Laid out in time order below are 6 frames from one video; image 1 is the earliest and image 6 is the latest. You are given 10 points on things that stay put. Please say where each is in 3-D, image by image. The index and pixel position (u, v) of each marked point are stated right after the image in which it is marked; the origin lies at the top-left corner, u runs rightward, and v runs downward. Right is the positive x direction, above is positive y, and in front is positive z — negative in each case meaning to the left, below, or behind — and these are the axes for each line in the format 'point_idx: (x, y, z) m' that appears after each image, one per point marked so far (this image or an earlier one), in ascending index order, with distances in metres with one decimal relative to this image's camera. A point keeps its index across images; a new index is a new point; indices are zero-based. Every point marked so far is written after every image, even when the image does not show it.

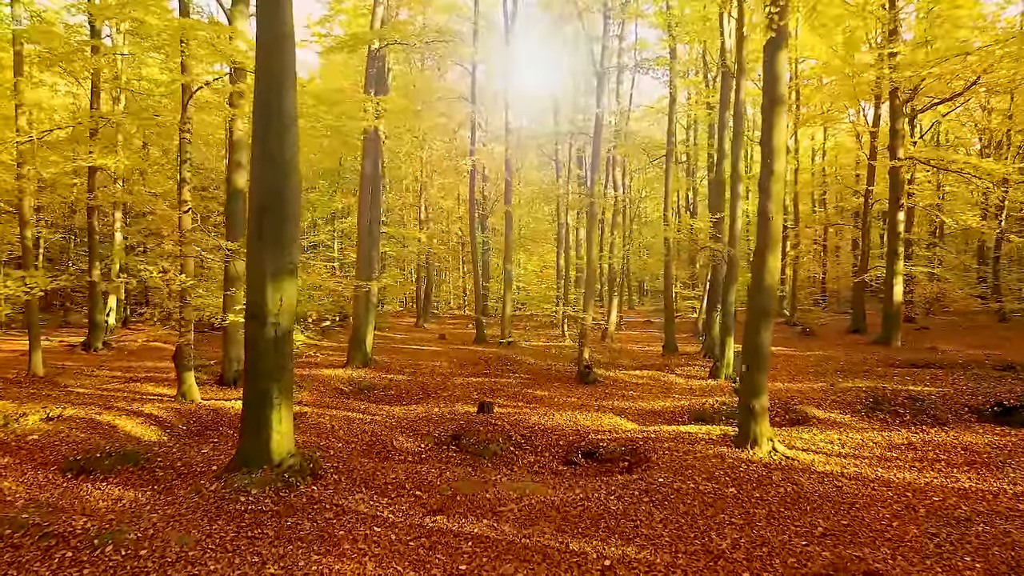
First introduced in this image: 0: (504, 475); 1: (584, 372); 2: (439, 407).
0: (-0.1, -2.2, +6.4) m
1: (+1.5, -1.8, +11.5) m
2: (-1.3, -2.0, +9.3) m
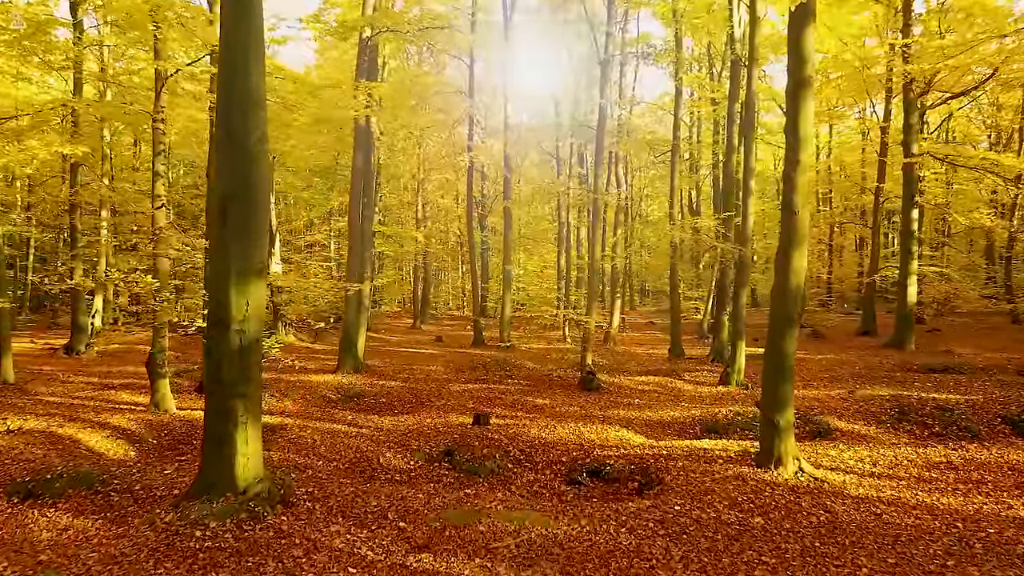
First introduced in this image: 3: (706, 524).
0: (-0.1, -2.3, +5.7) m
1: (+1.5, -1.8, +10.9) m
2: (-1.3, -2.1, +8.7) m
3: (+1.7, -2.1, +4.8) m
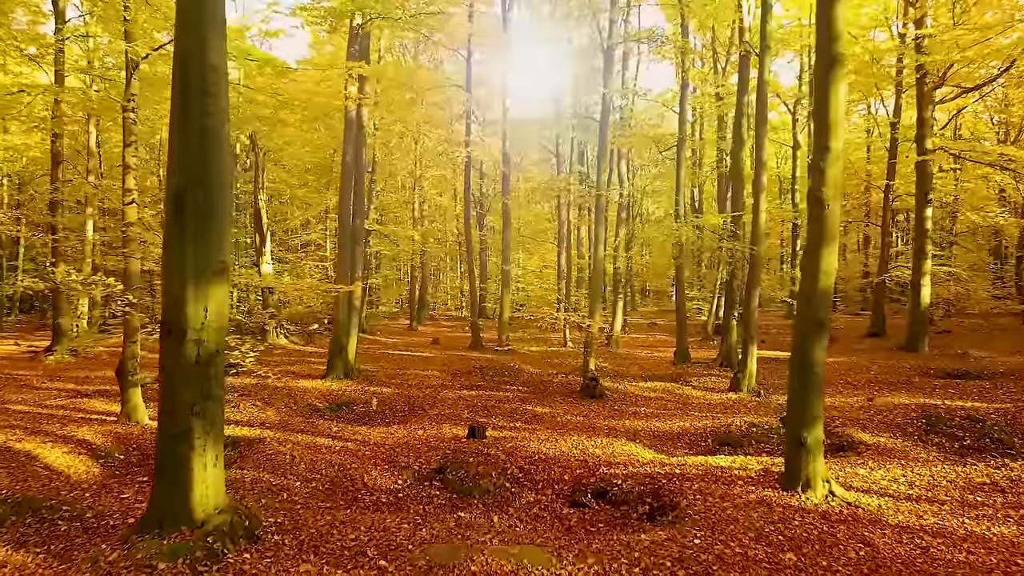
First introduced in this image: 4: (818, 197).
0: (-0.2, -2.3, +5.1) m
1: (+1.5, -1.9, +10.3) m
2: (-1.3, -2.1, +8.0) m
3: (+1.7, -2.1, +4.2) m
4: (+3.0, +0.9, +5.3) m
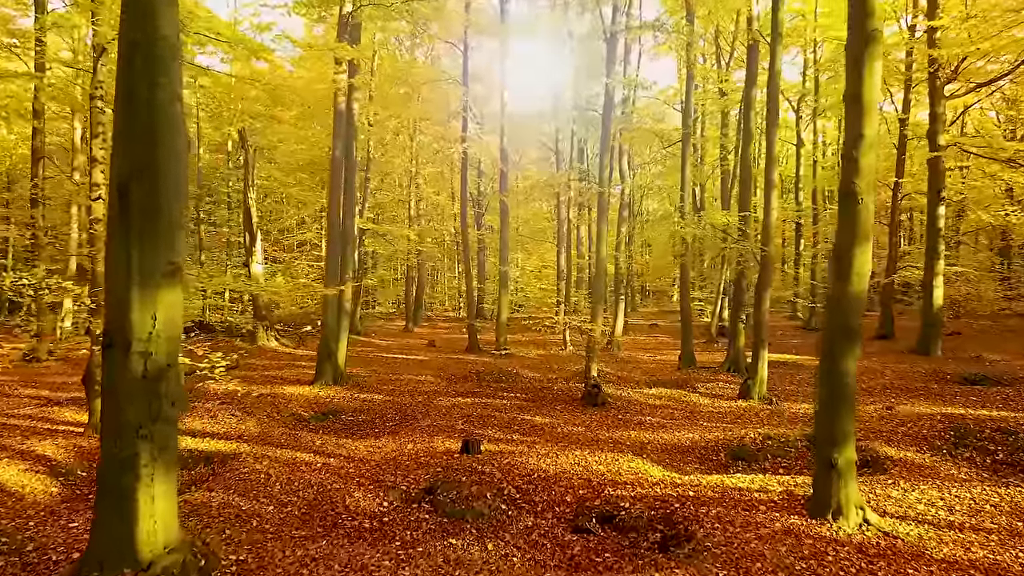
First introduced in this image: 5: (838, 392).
0: (-0.2, -2.3, +4.6) m
1: (+1.4, -1.9, +9.7) m
2: (-1.4, -2.1, +7.5) m
3: (+1.7, -2.2, +3.7) m
4: (+3.0, +0.9, +4.8) m
5: (+2.8, -0.9, +4.7) m
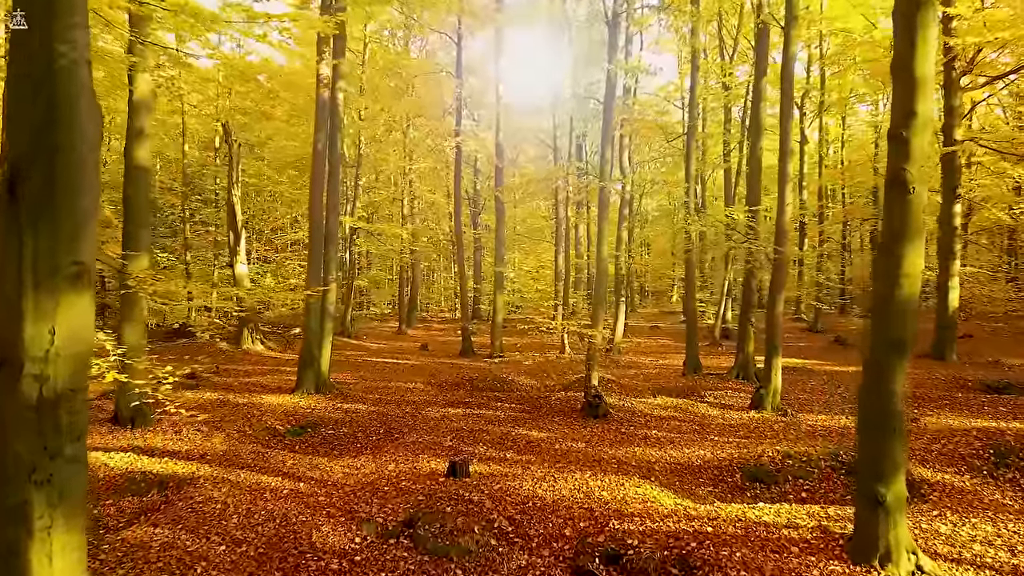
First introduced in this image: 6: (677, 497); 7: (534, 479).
0: (-0.3, -2.4, +3.8) m
1: (+1.3, -1.9, +9.0) m
2: (-1.4, -2.2, +6.7) m
3: (+1.6, -2.2, +2.9) m
4: (+2.9, +0.8, +4.0) m
5: (+2.8, -0.9, +4.0) m
6: (+1.7, -2.2, +5.7) m
7: (+0.3, -2.2, +6.1) m
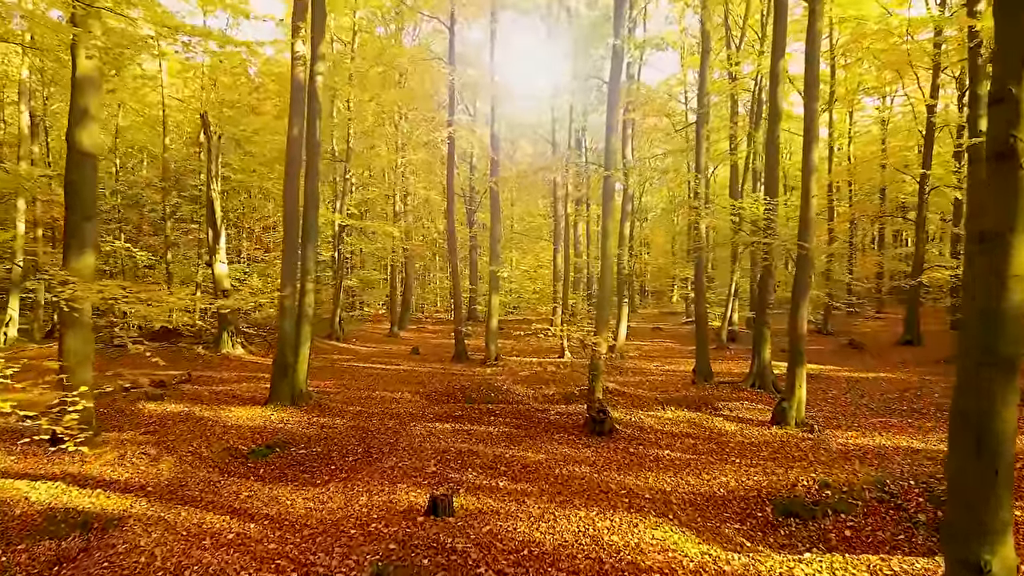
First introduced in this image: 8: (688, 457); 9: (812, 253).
0: (-0.3, -2.4, +2.9) m
1: (+1.3, -1.9, +8.0) m
2: (-1.5, -2.2, +5.8) m
3: (+1.5, -2.2, +2.0) m
4: (+2.8, +0.8, +3.1) m
5: (+2.7, -0.9, +3.0) m
6: (+1.7, -2.2, +4.8) m
7: (+0.2, -2.2, +5.2) m
8: (+2.3, -2.2, +7.1) m
9: (+4.9, +0.6, +8.9) m
